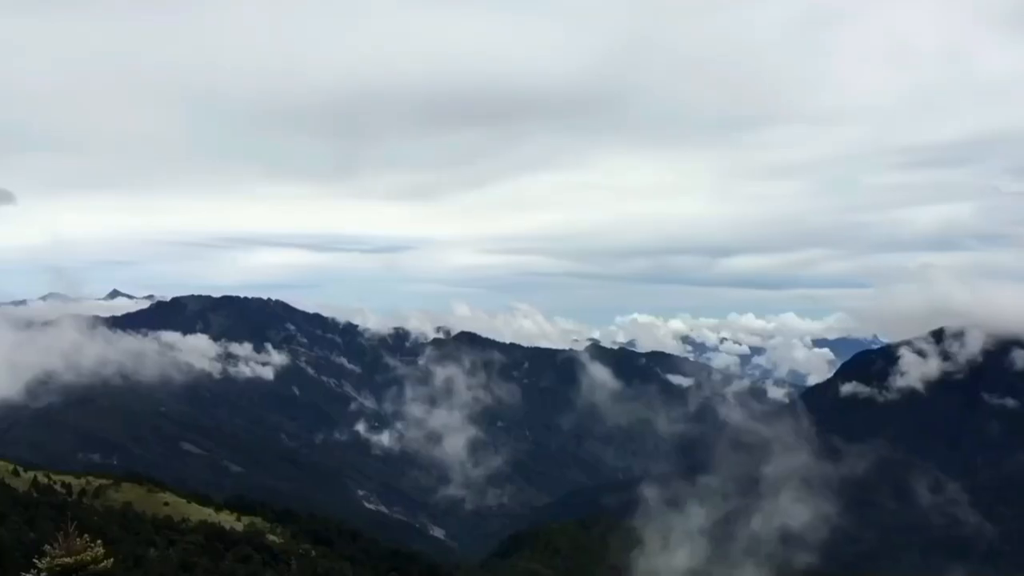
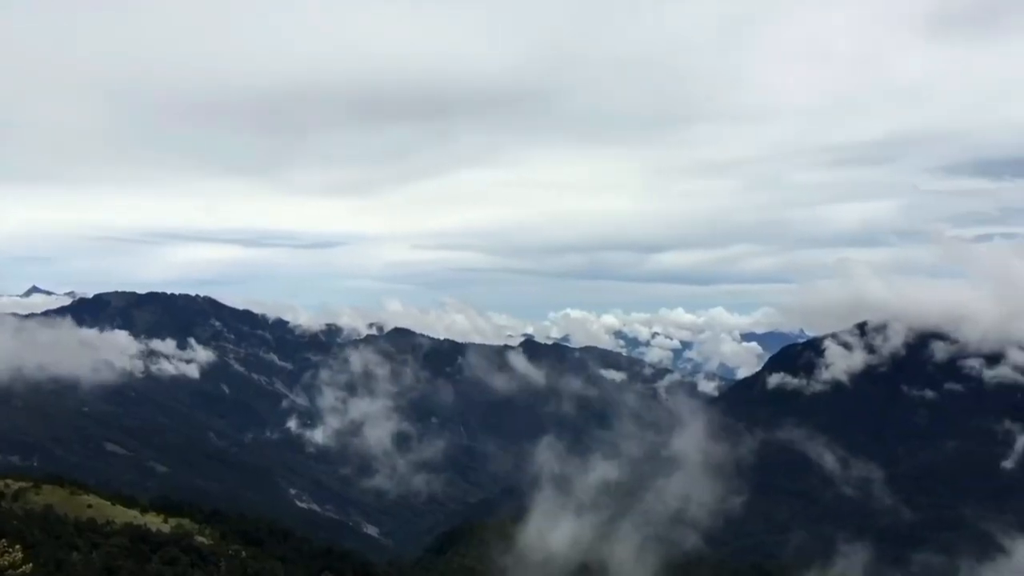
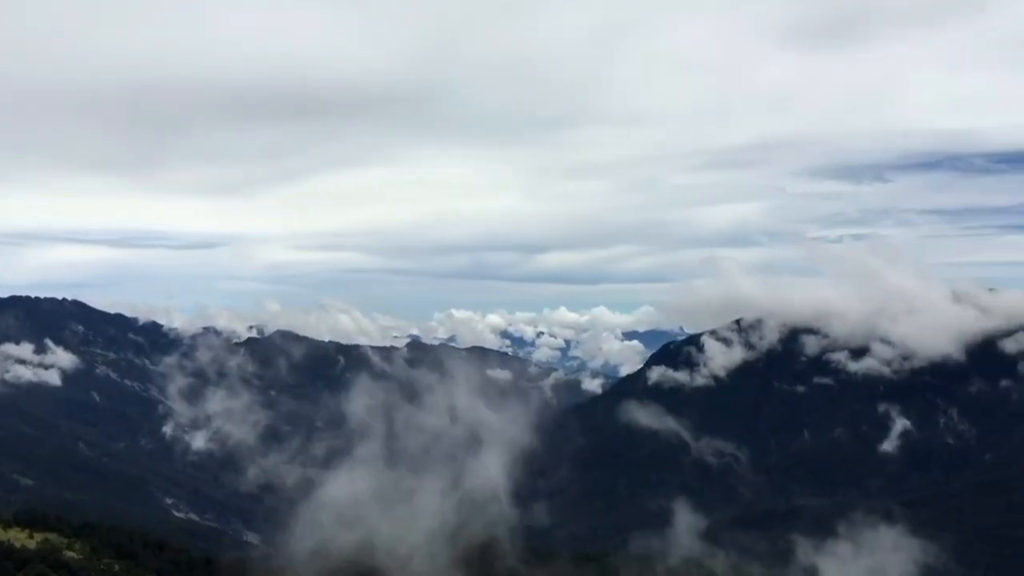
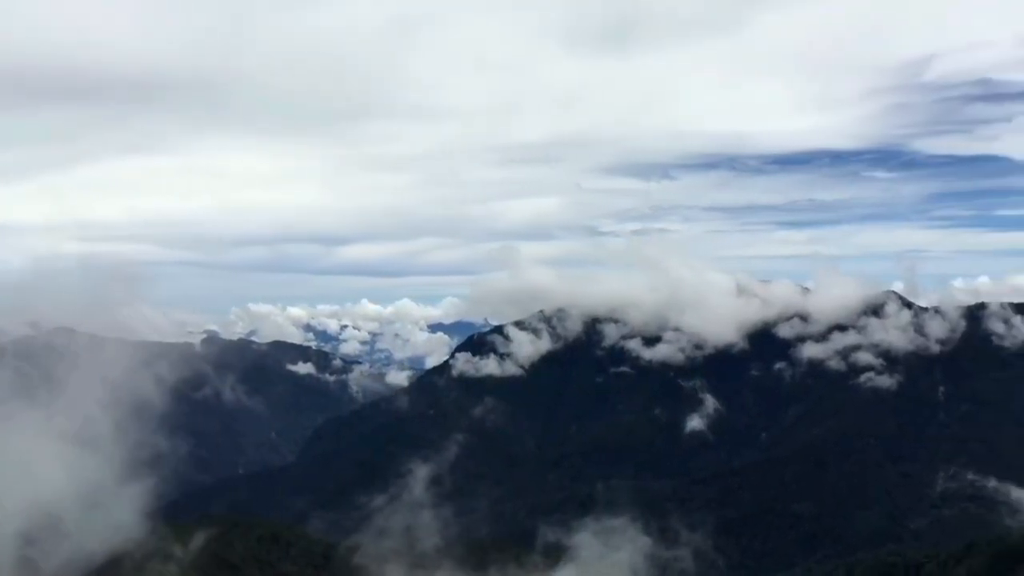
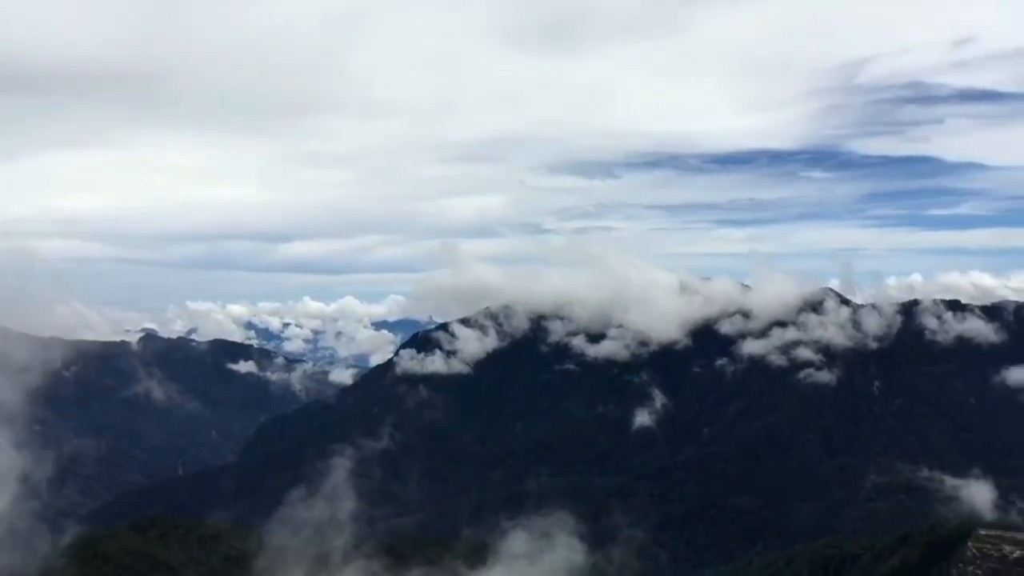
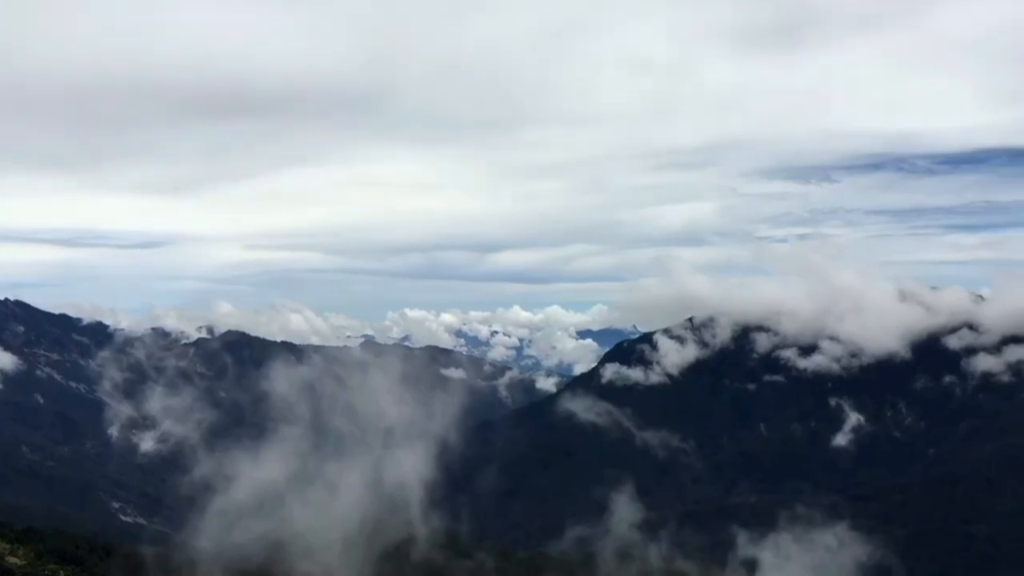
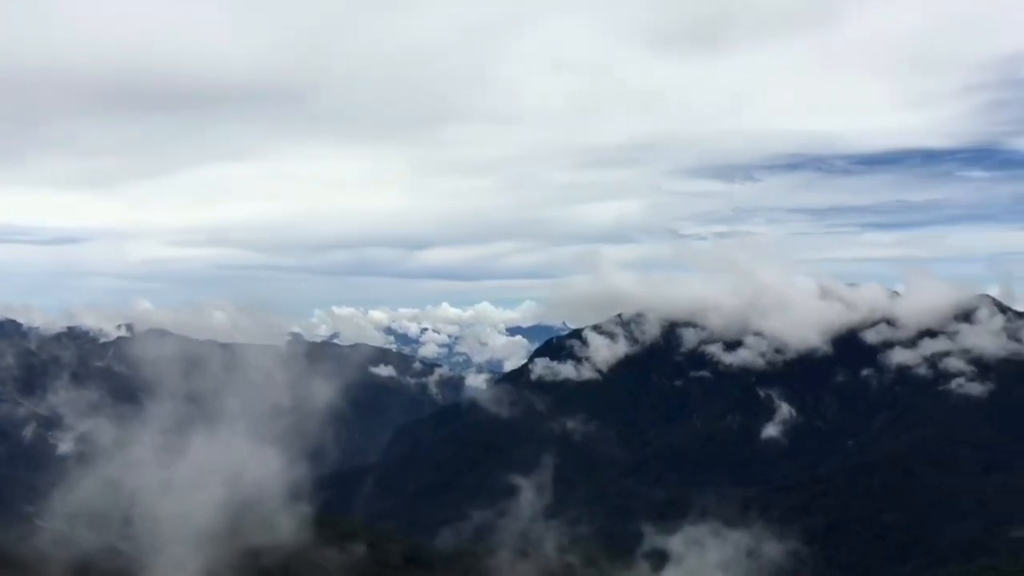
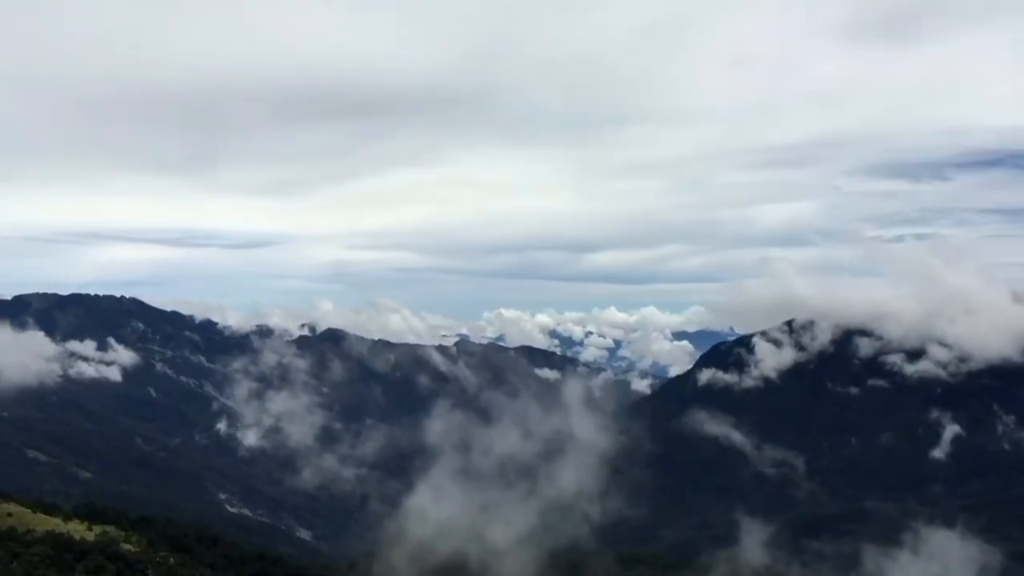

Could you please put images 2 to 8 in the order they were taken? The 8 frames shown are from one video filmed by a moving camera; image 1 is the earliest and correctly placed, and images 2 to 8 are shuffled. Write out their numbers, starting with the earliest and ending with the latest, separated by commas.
2, 8, 3, 6, 7, 4, 5
